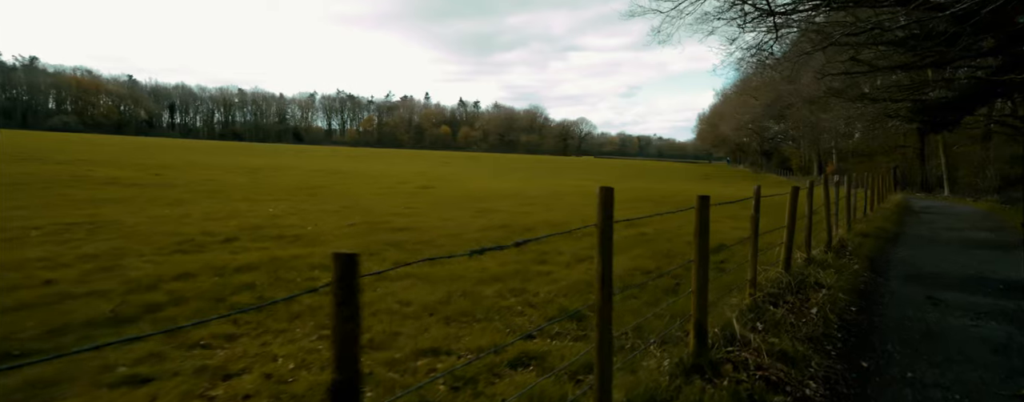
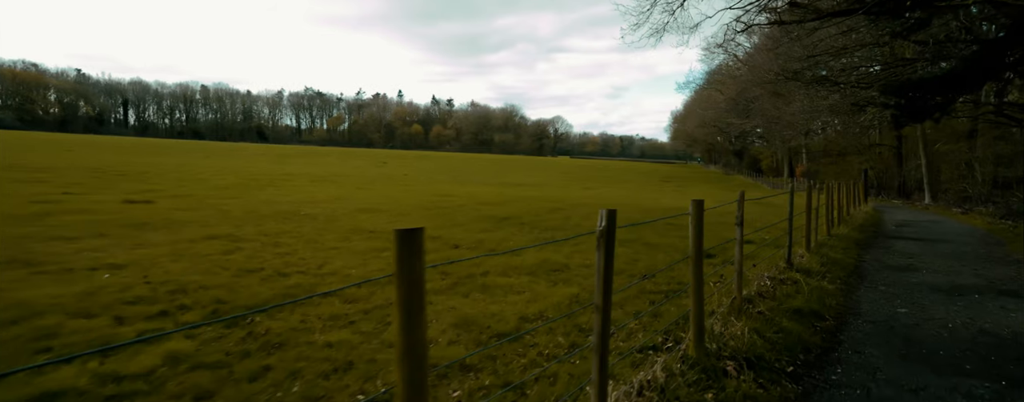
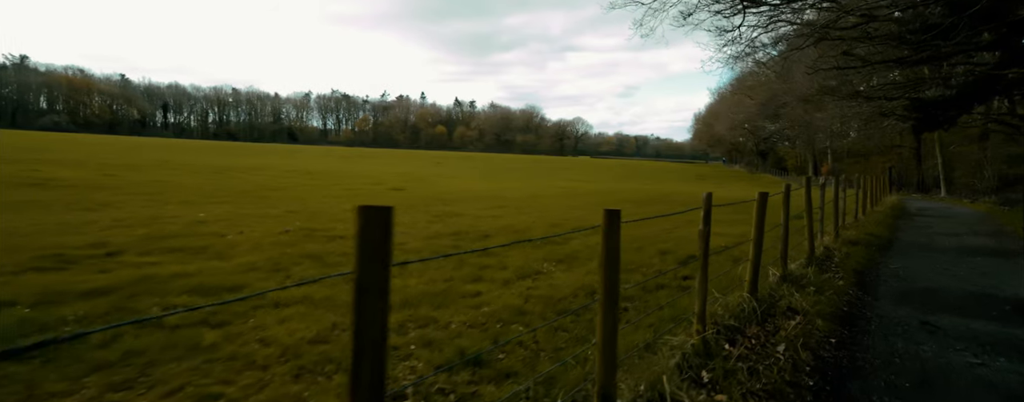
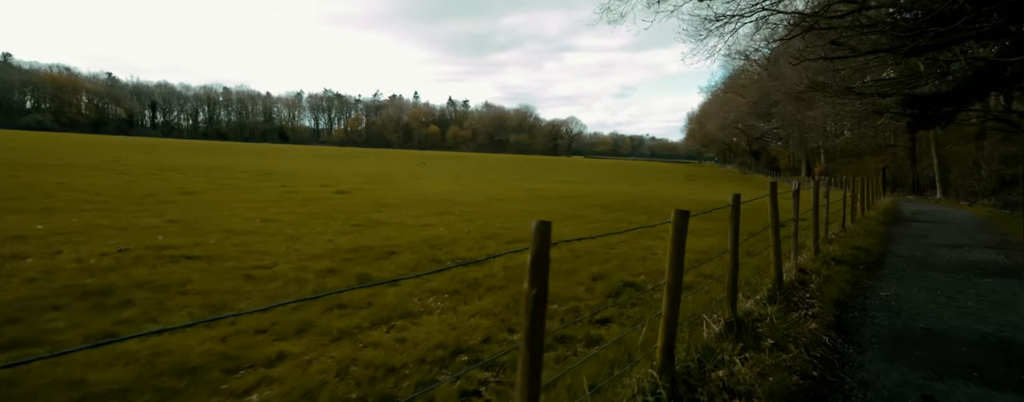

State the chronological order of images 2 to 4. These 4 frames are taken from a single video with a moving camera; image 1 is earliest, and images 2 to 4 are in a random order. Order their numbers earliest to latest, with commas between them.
3, 4, 2
